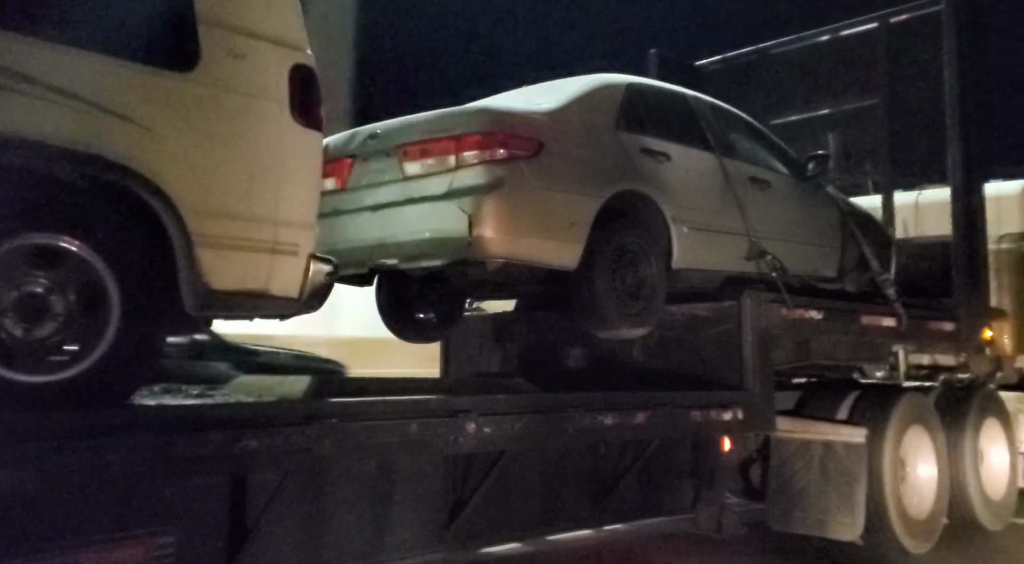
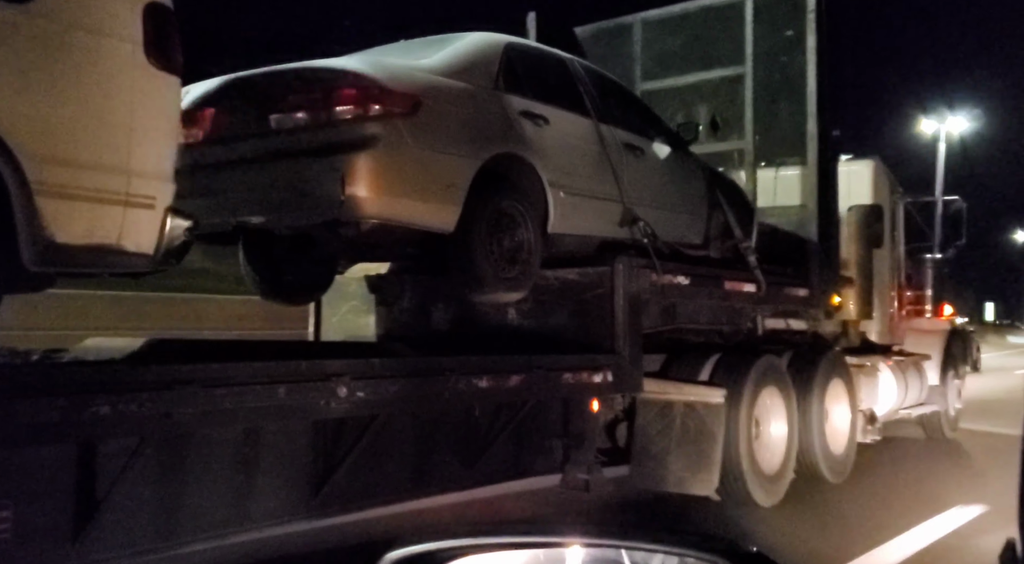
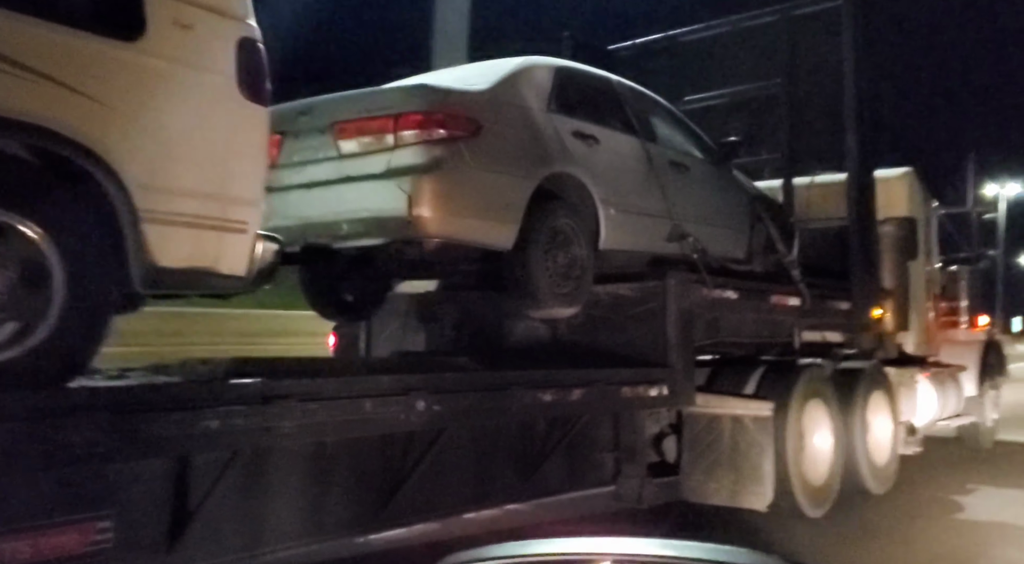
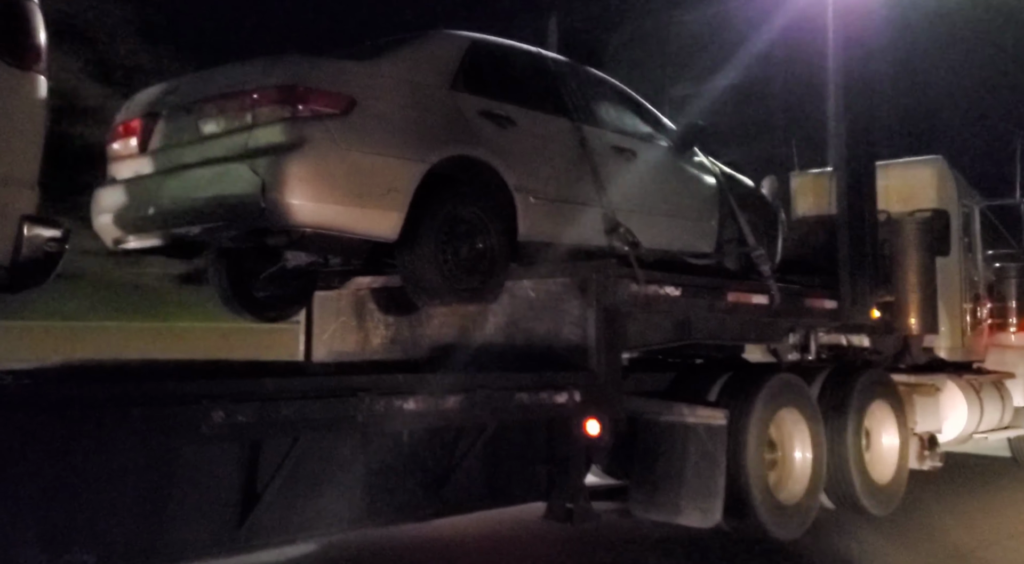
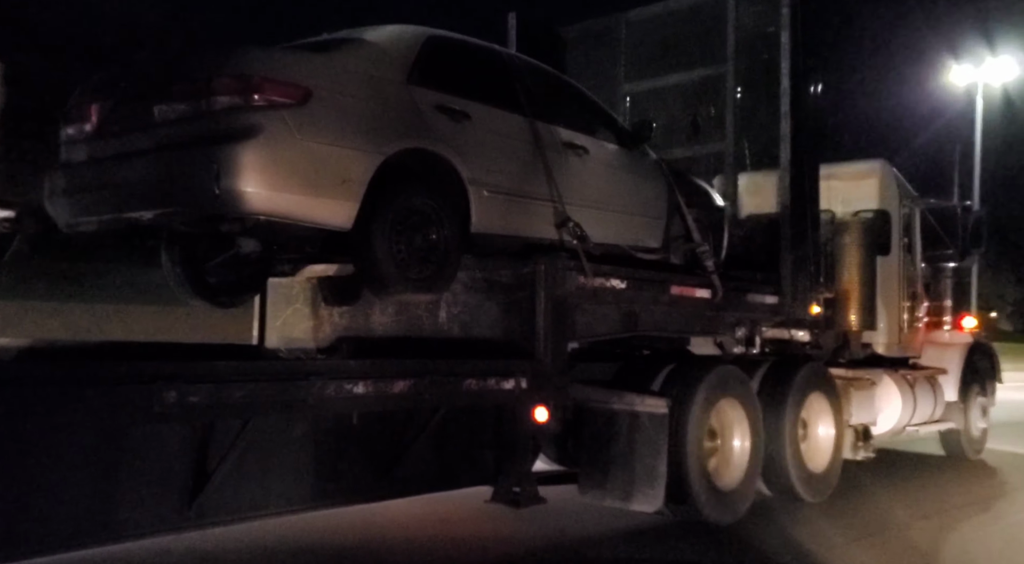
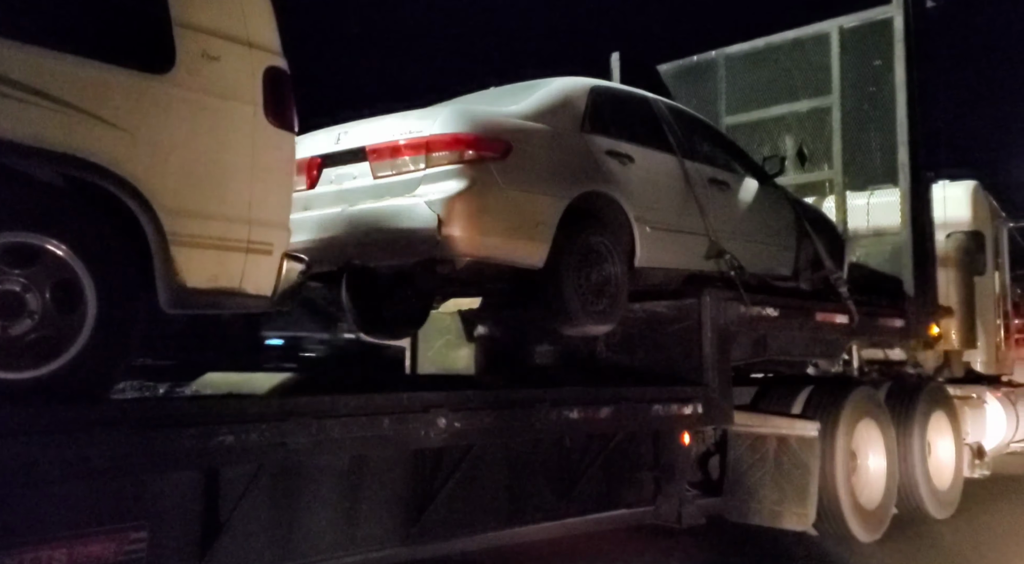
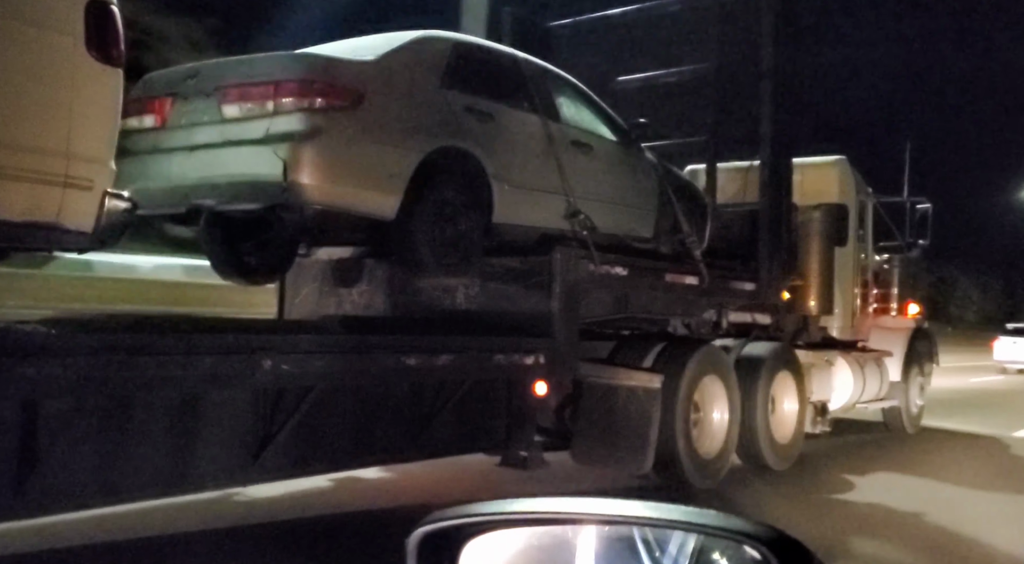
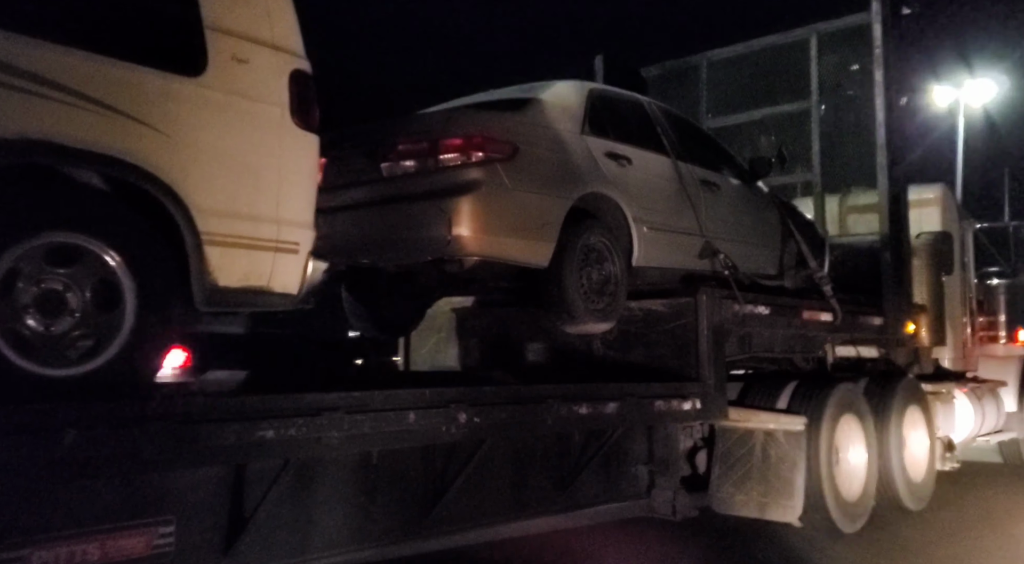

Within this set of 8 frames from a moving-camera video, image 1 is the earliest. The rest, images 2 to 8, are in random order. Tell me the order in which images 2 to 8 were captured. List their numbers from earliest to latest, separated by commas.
6, 8, 3, 2, 7, 5, 4
